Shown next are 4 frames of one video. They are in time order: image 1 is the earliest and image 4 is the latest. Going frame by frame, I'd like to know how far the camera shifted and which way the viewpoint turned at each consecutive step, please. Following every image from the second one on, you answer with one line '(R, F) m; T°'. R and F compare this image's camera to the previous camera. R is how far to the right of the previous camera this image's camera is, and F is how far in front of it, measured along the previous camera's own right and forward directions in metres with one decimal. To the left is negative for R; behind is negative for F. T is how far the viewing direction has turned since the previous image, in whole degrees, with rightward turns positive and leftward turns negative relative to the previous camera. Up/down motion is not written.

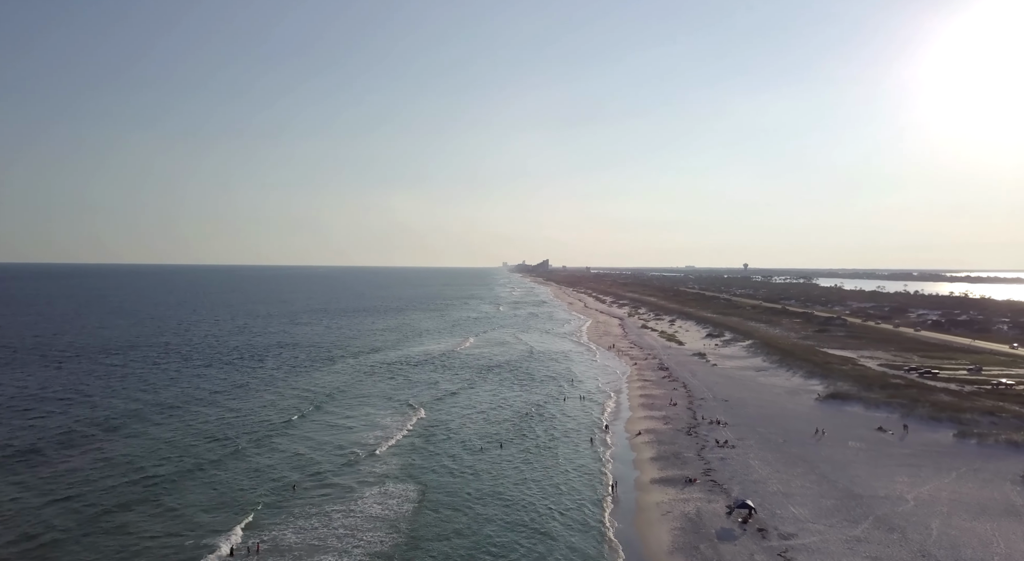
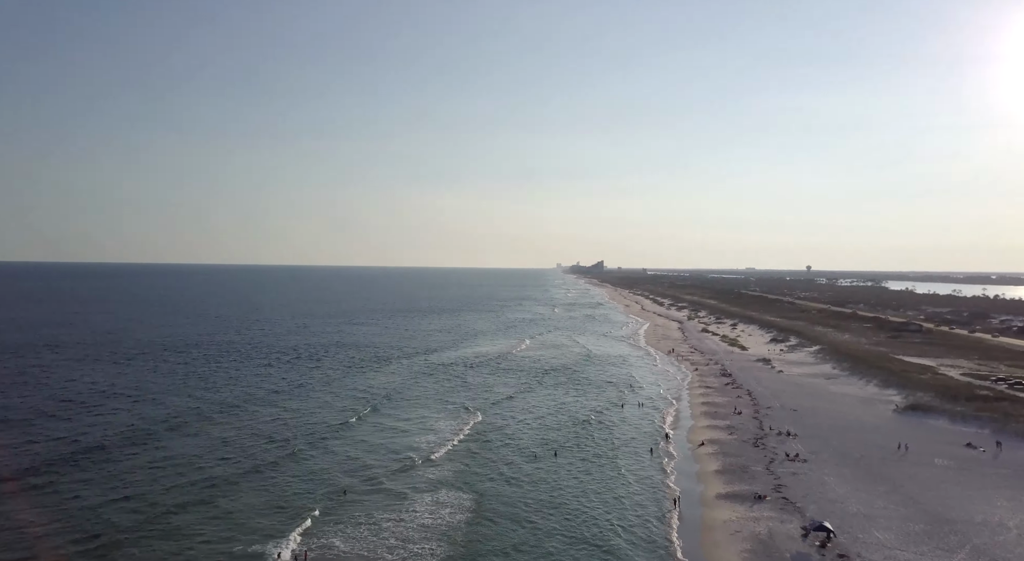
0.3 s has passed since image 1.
(-0.2, +1.2) m; -5°
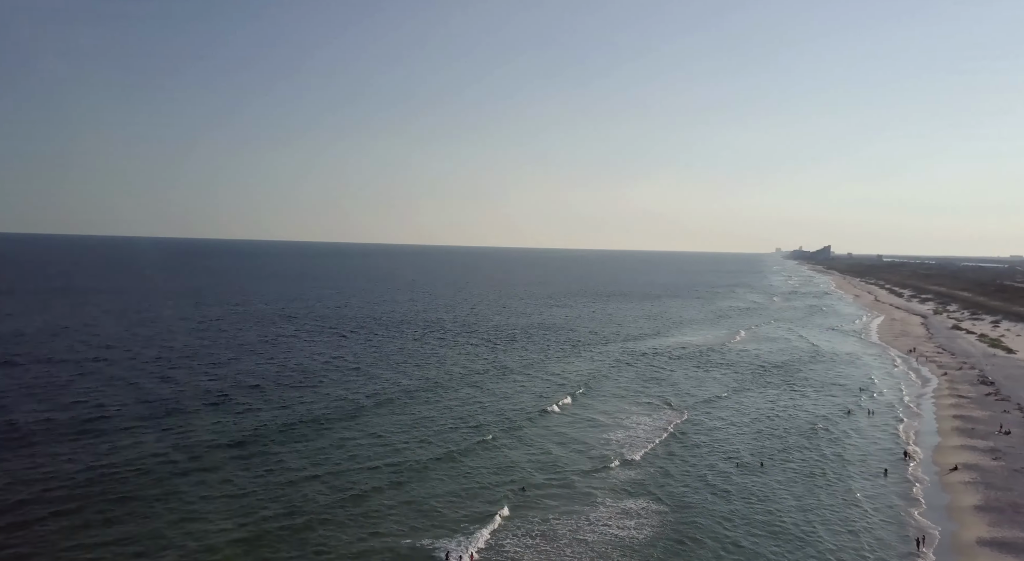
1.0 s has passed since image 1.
(+0.1, +2.5) m; -17°
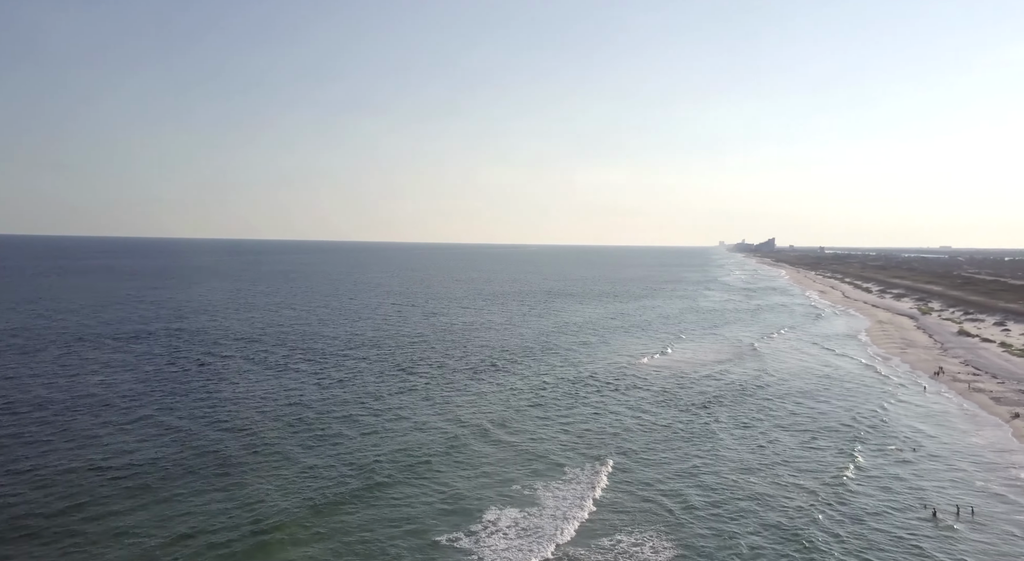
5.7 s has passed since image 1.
(+0.6, +19.9) m; +4°
